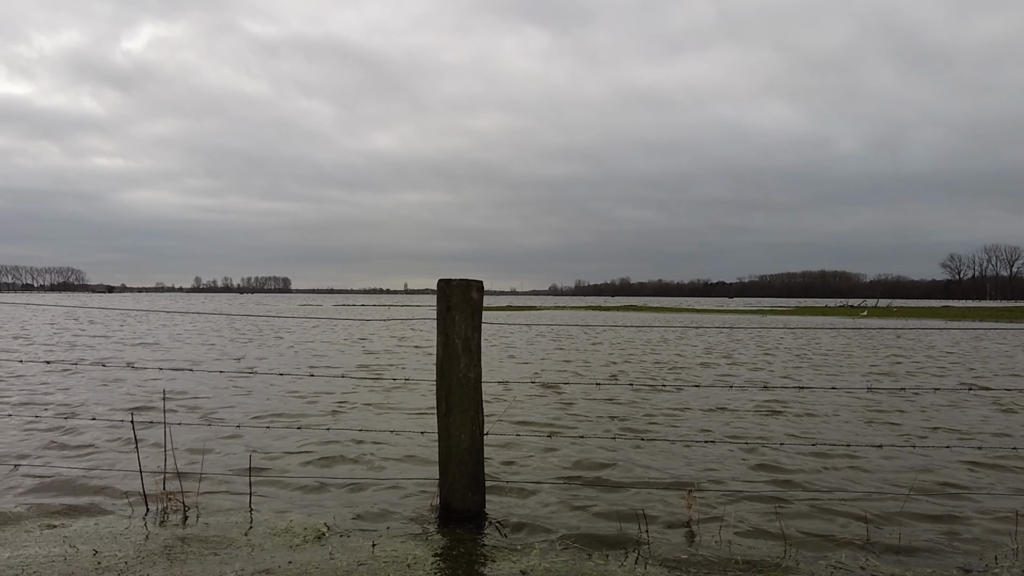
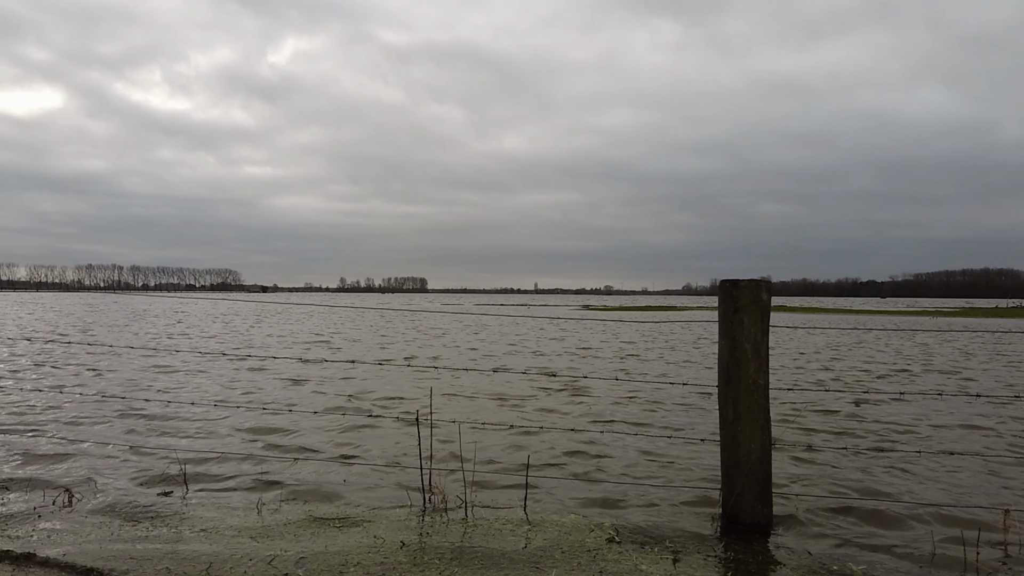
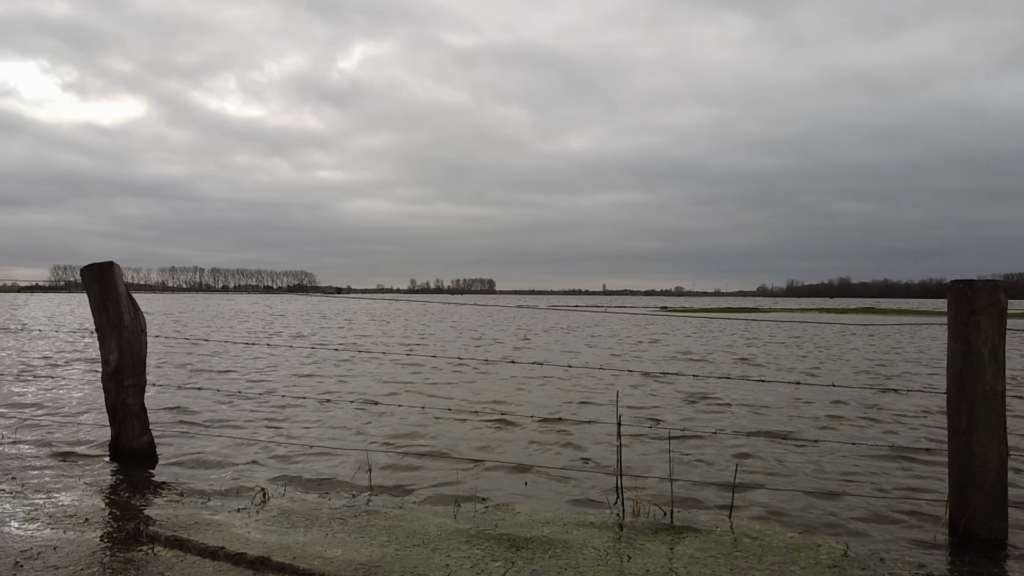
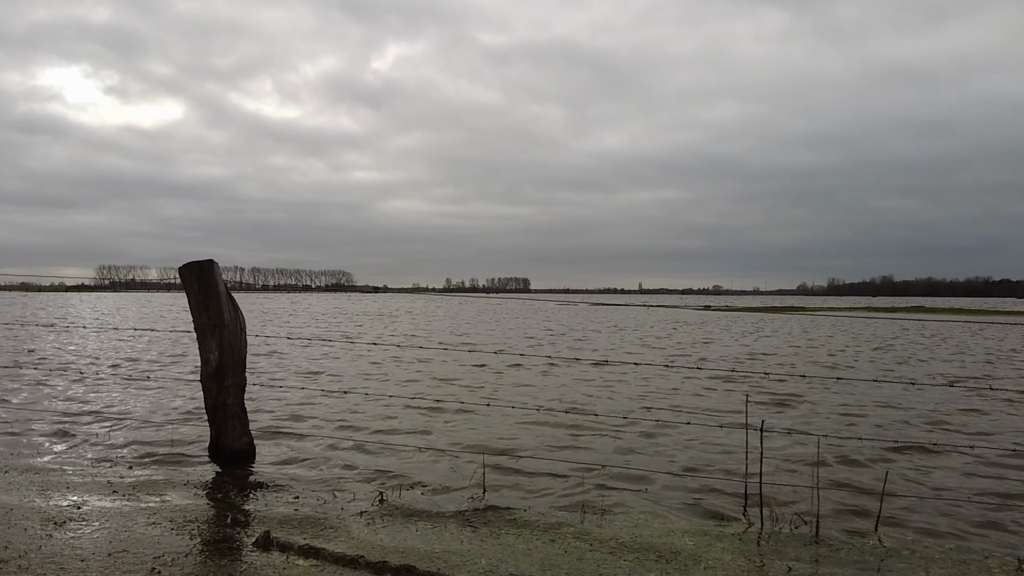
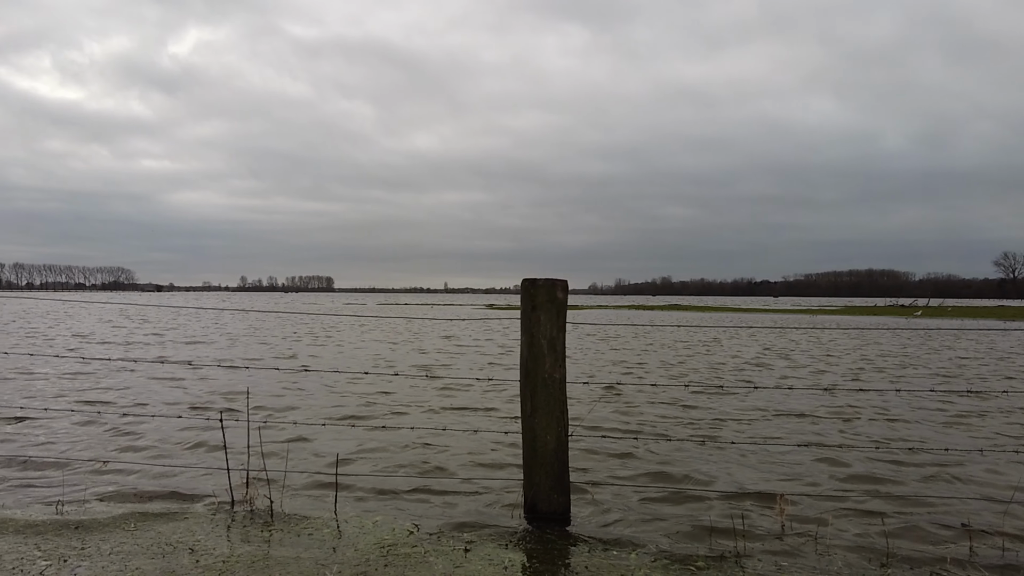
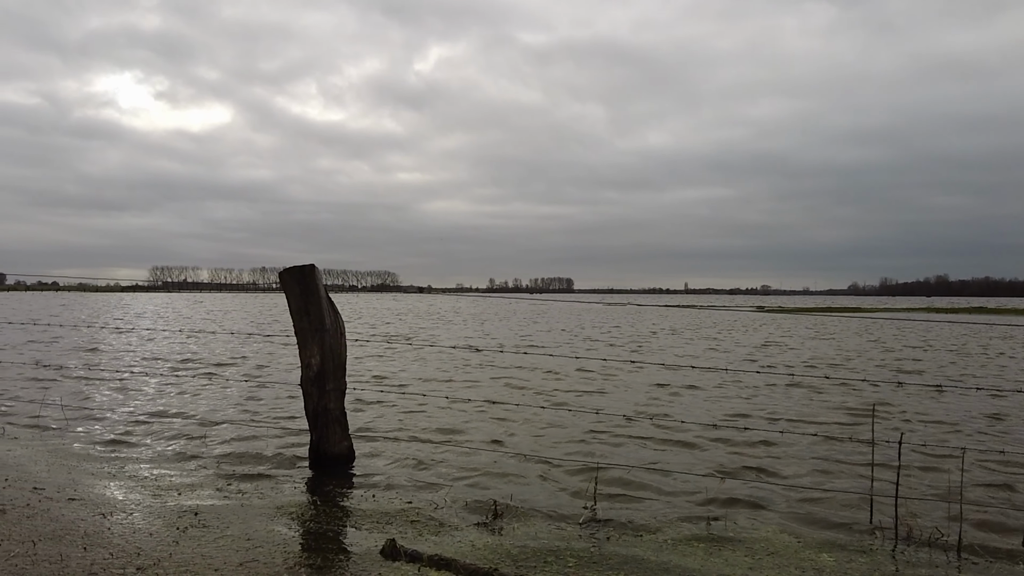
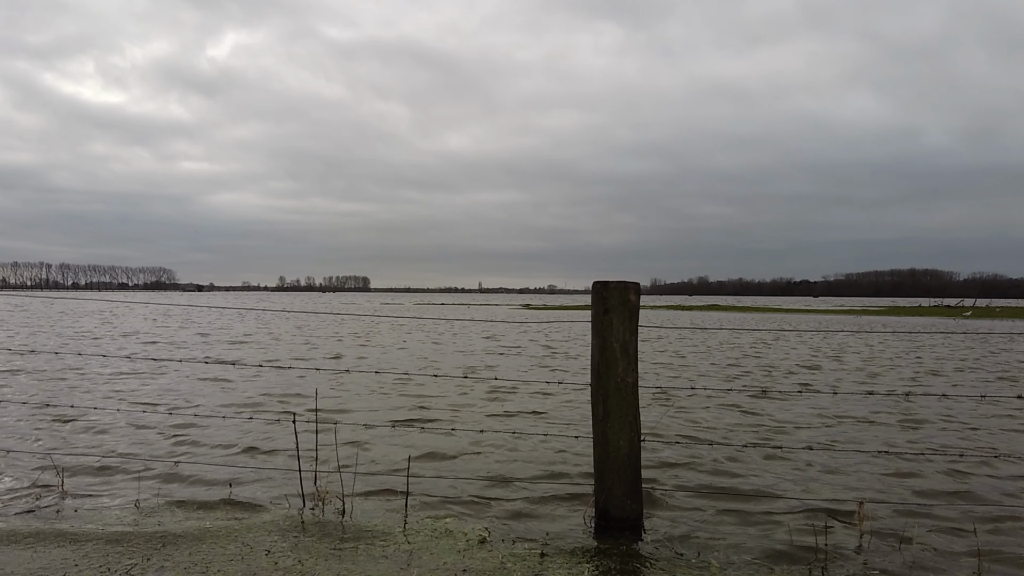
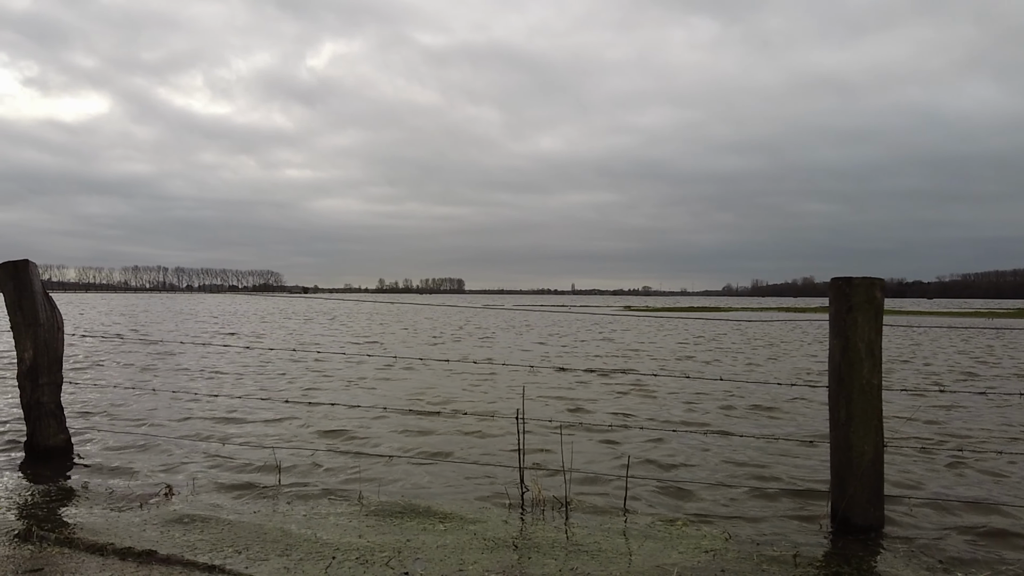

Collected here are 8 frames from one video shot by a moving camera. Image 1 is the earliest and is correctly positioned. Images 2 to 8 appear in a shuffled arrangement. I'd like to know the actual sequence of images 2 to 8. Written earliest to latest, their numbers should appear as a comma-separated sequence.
5, 7, 2, 8, 3, 4, 6
